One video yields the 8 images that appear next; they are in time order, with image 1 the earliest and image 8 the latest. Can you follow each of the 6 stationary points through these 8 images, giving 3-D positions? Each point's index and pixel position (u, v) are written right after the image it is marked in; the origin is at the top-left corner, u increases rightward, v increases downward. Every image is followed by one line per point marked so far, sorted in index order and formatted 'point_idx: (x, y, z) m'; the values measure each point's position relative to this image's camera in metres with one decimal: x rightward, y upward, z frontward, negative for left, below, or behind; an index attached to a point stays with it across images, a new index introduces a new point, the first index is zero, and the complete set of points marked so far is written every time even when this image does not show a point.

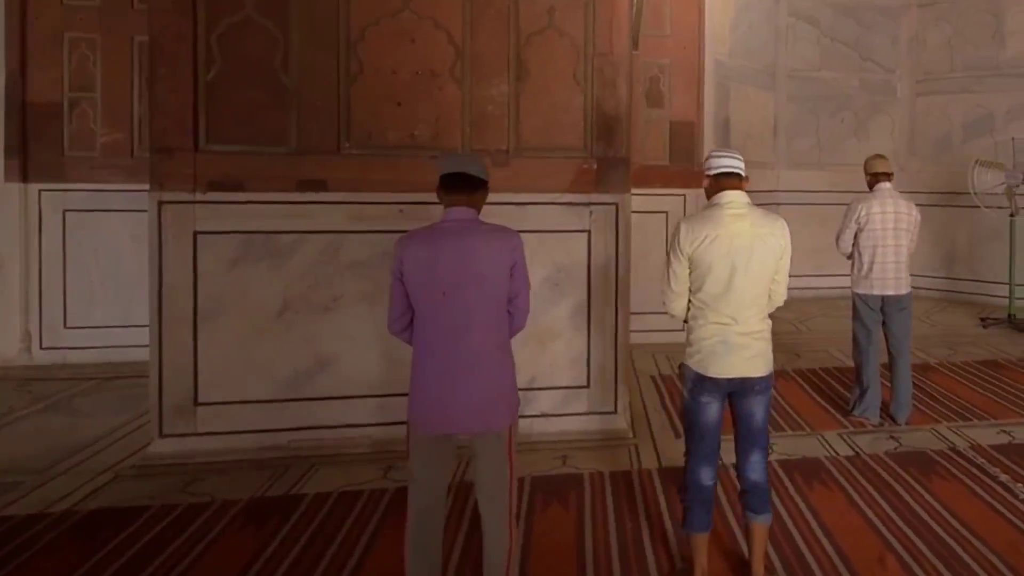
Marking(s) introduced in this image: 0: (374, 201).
0: (-0.8, +0.5, +4.5) m
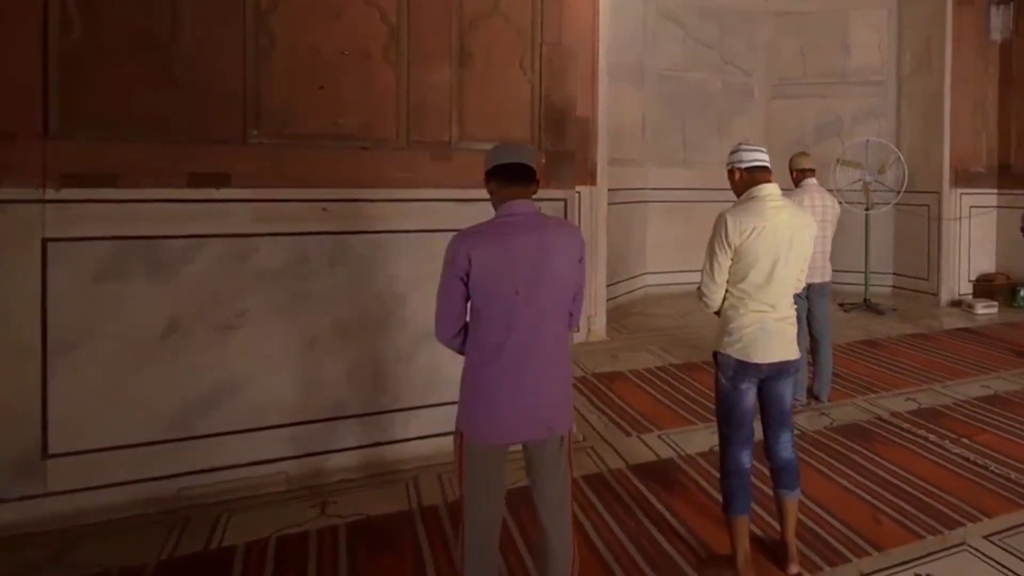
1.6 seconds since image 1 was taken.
0: (-1.0, +0.4, +3.9) m
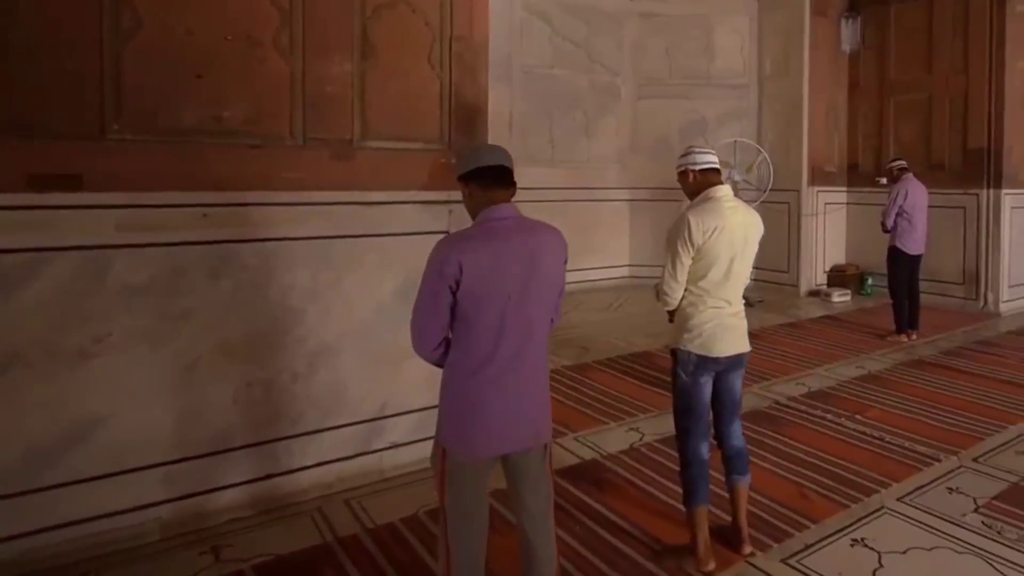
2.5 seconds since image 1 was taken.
0: (-1.4, +0.3, +3.4) m
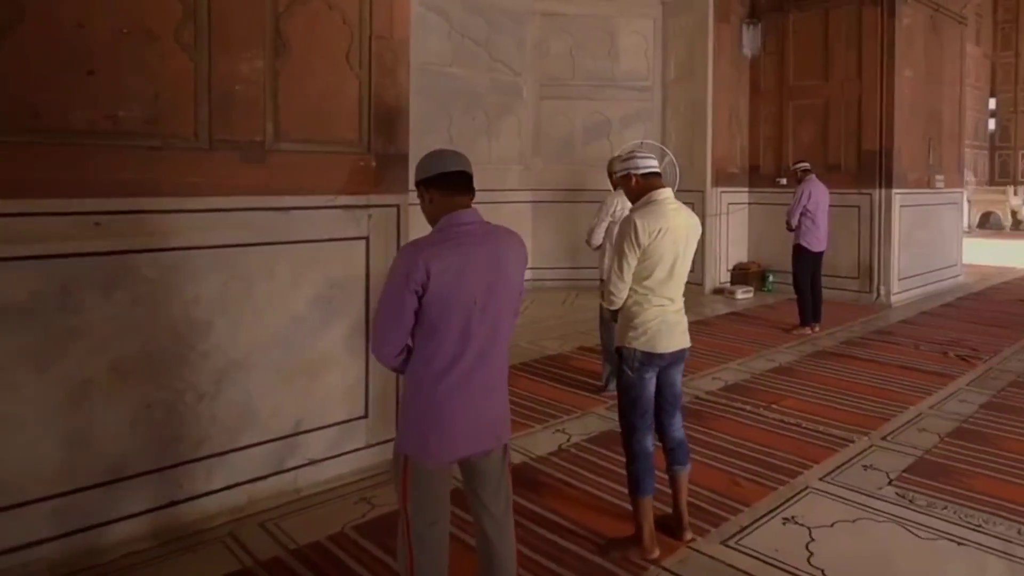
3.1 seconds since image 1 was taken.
0: (-1.7, +0.3, +3.1) m
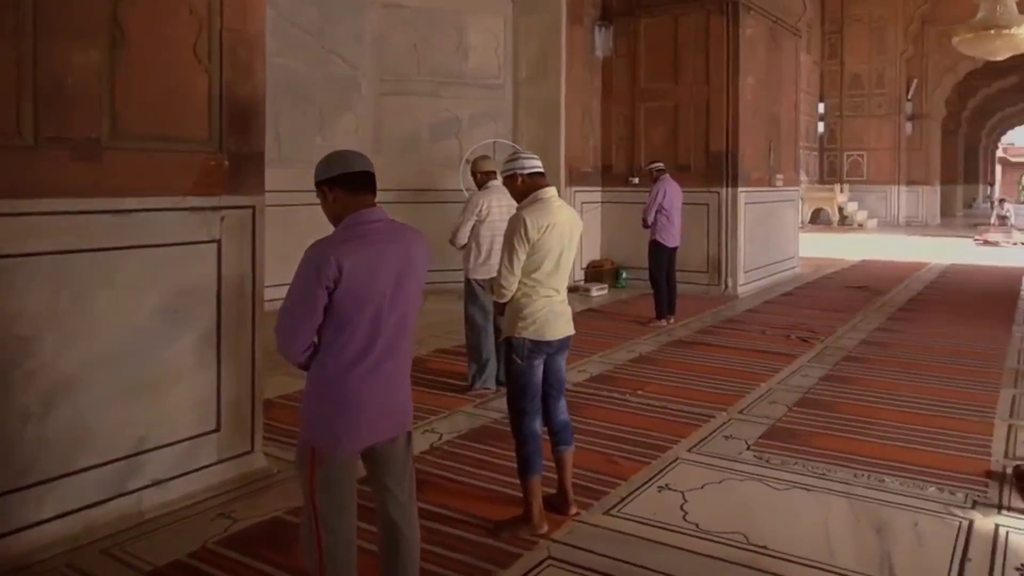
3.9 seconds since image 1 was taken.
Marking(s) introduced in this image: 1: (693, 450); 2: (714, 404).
0: (-2.1, +0.2, +2.7) m
1: (+0.7, -0.6, +3.3) m
2: (+1.0, -0.6, +4.0) m
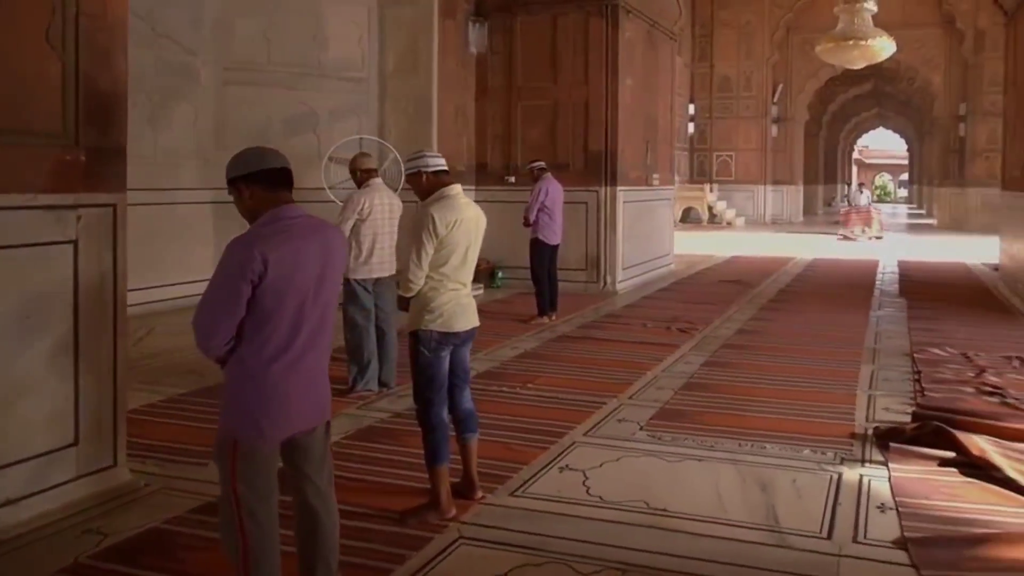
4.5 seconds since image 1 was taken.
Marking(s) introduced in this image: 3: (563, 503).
0: (-2.4, +0.2, +2.4) m
1: (+0.3, -0.6, +3.3) m
2: (+0.4, -0.5, +4.1) m
3: (+0.2, -0.6, +2.5) m
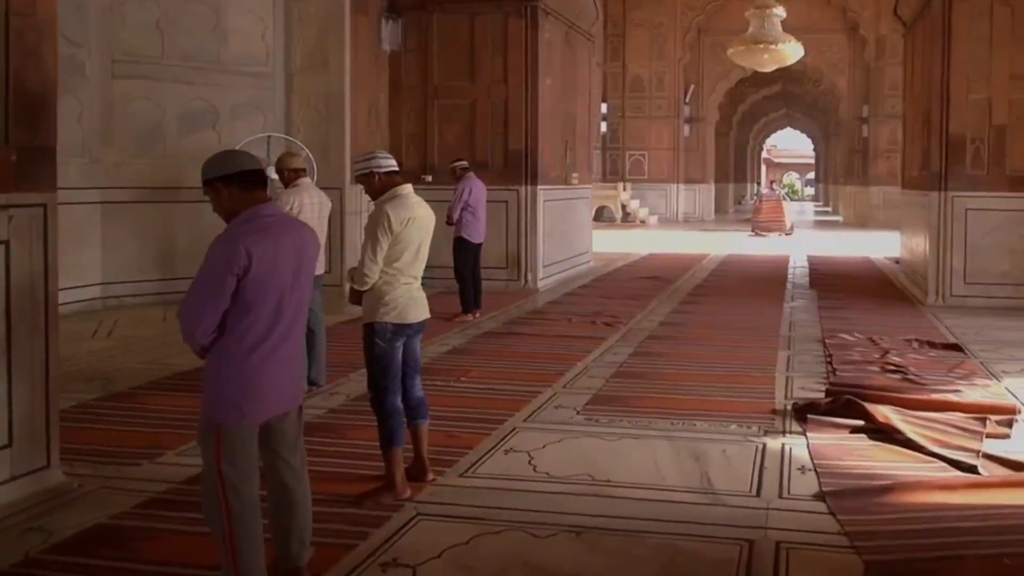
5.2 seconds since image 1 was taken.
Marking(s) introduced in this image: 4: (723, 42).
0: (-2.6, +0.2, +2.2) m
1: (+0.1, -0.6, +3.5) m
2: (+0.1, -0.5, +4.3) m
3: (0.0, -0.6, +2.6) m
4: (+4.3, +5.1, +17.1) m
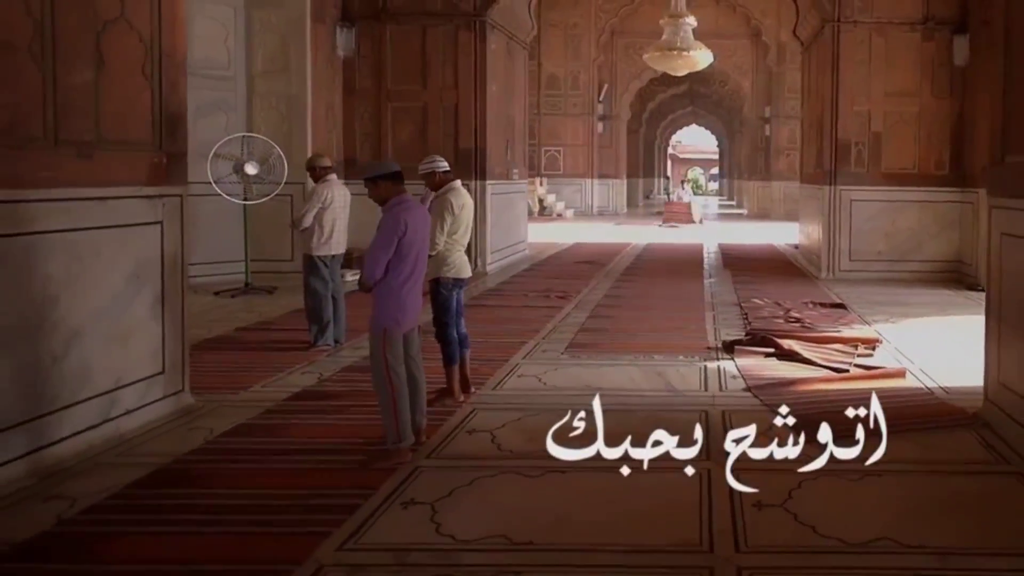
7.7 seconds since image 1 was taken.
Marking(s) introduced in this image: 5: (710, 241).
0: (-2.5, +0.3, +3.0) m
1: (+0.1, -0.4, +4.5) m
2: (0.0, -0.3, +5.3) m
3: (+0.1, -0.5, +3.7) m
4: (+2.8, +5.4, +18.5) m
5: (+3.0, +0.7, +12.9) m
